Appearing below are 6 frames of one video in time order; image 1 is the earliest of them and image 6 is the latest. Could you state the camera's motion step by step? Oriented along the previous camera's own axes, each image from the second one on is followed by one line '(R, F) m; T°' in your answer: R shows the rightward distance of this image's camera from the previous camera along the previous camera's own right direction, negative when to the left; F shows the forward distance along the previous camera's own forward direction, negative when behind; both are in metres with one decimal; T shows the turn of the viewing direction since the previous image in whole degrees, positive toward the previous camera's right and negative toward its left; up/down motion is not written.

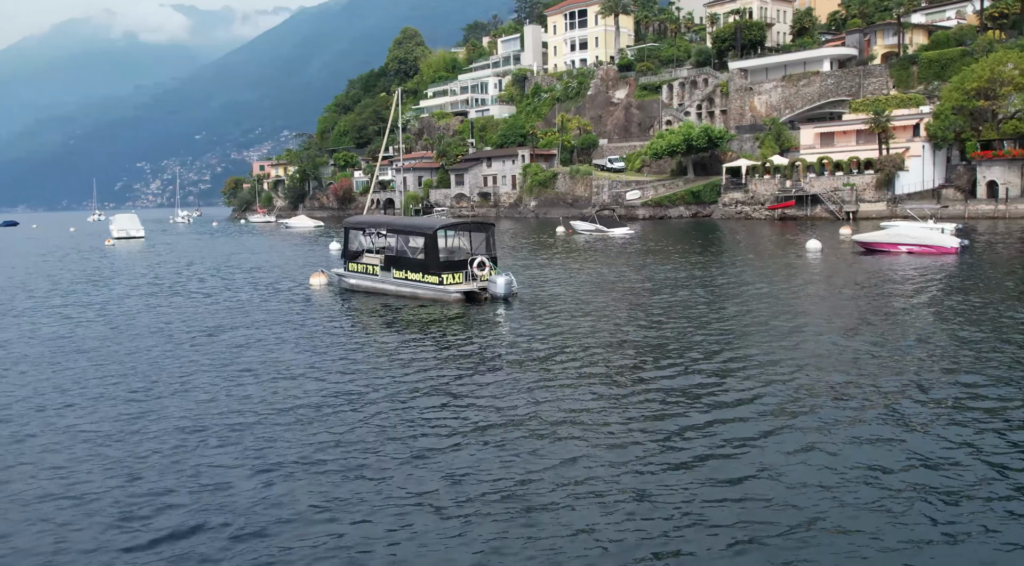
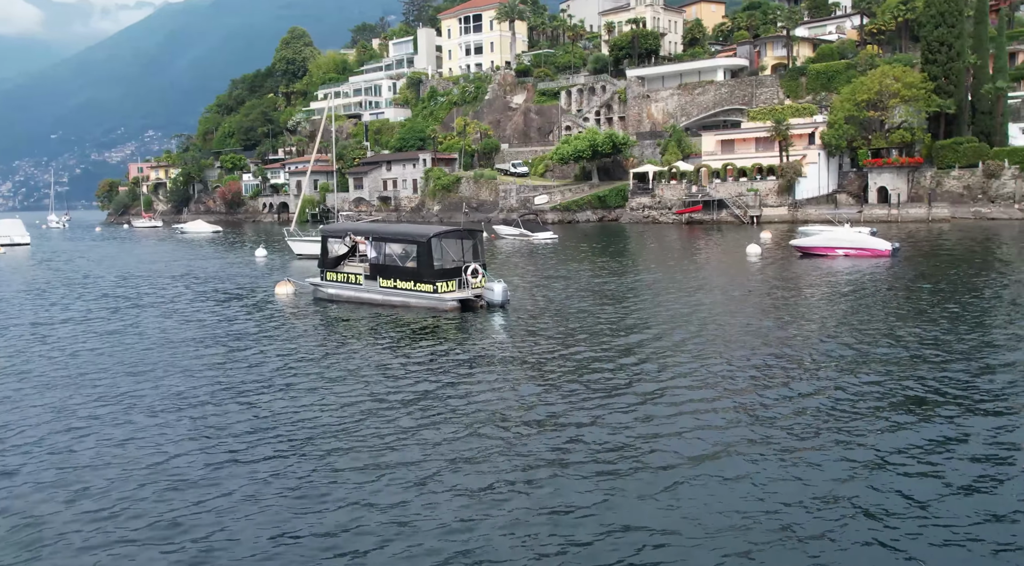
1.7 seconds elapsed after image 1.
(-4.5, -0.1) m; +8°
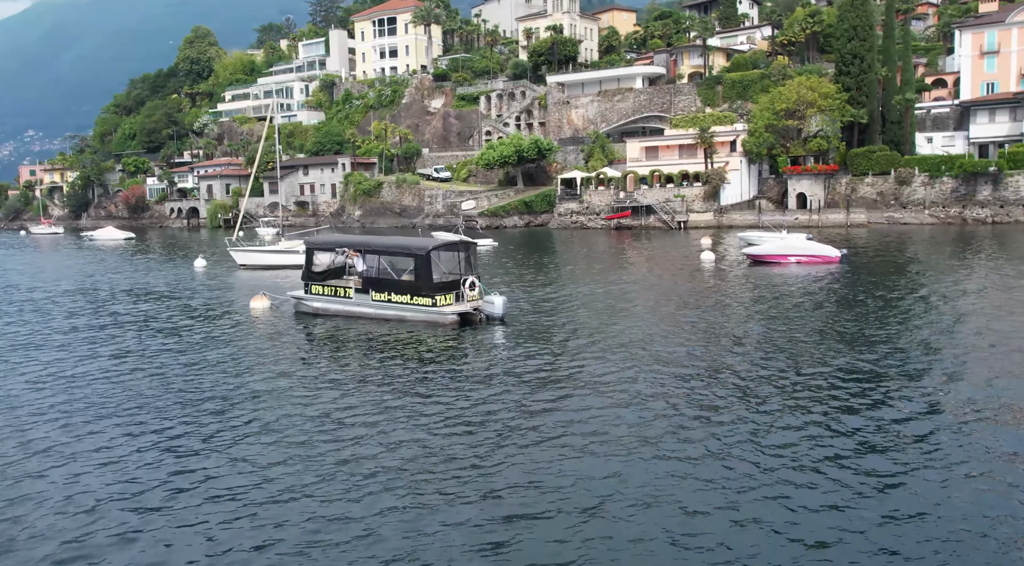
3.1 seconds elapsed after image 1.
(-3.8, 0.0) m; +7°
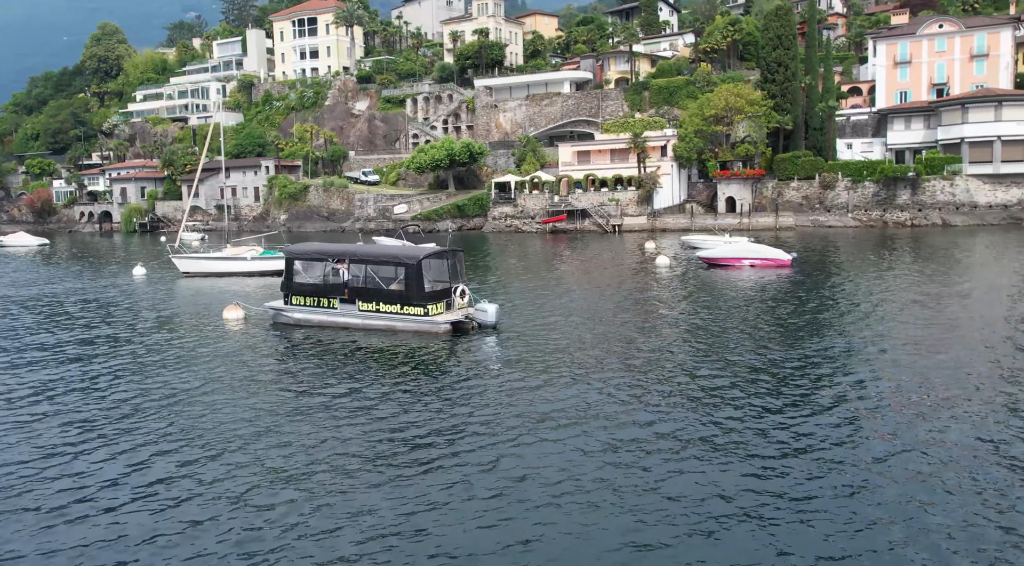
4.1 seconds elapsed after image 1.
(-3.1, +0.1) m; +6°
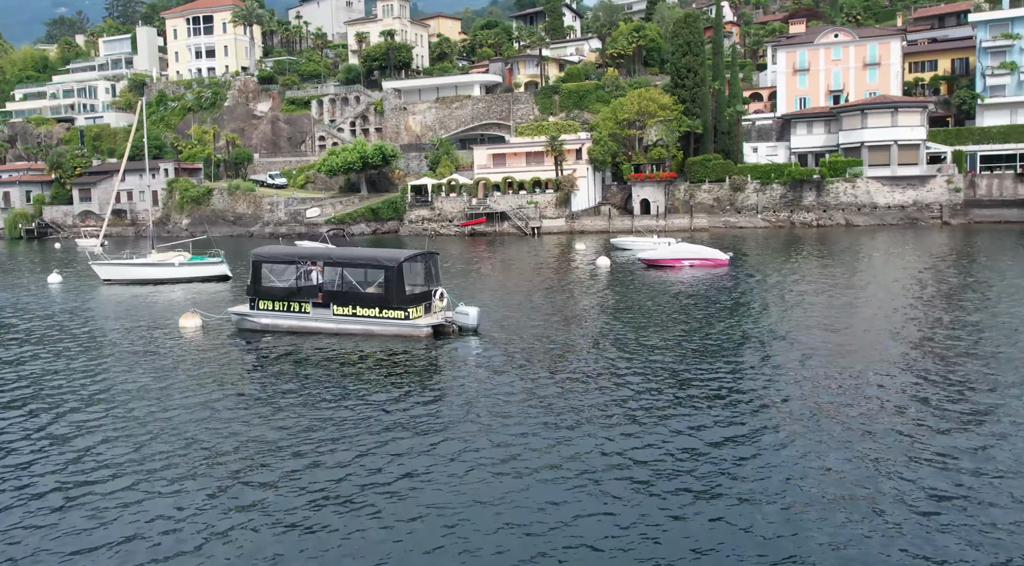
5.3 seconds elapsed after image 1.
(-3.4, +0.4) m; +7°
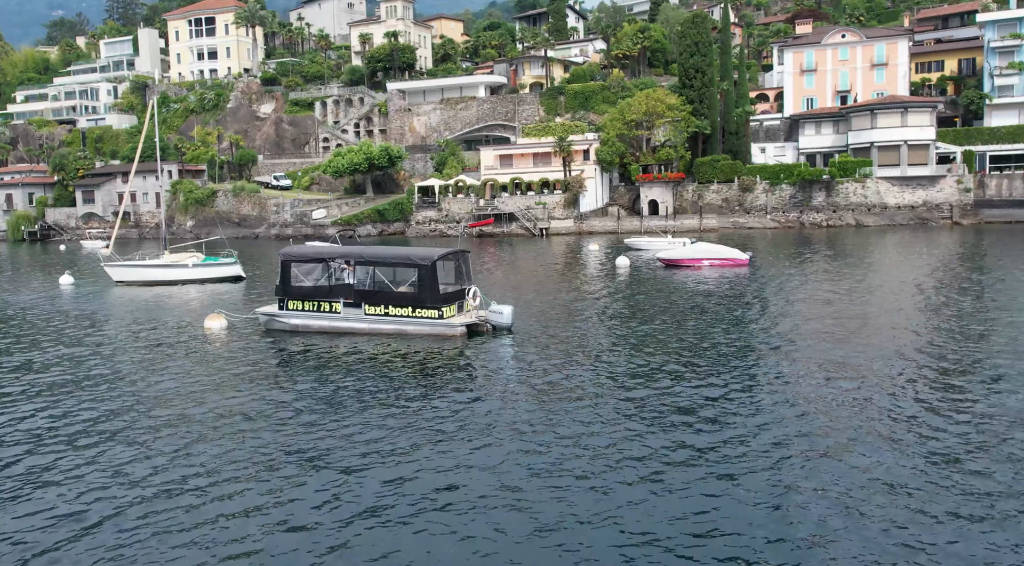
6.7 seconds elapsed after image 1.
(-1.4, +0.4) m; 0°
